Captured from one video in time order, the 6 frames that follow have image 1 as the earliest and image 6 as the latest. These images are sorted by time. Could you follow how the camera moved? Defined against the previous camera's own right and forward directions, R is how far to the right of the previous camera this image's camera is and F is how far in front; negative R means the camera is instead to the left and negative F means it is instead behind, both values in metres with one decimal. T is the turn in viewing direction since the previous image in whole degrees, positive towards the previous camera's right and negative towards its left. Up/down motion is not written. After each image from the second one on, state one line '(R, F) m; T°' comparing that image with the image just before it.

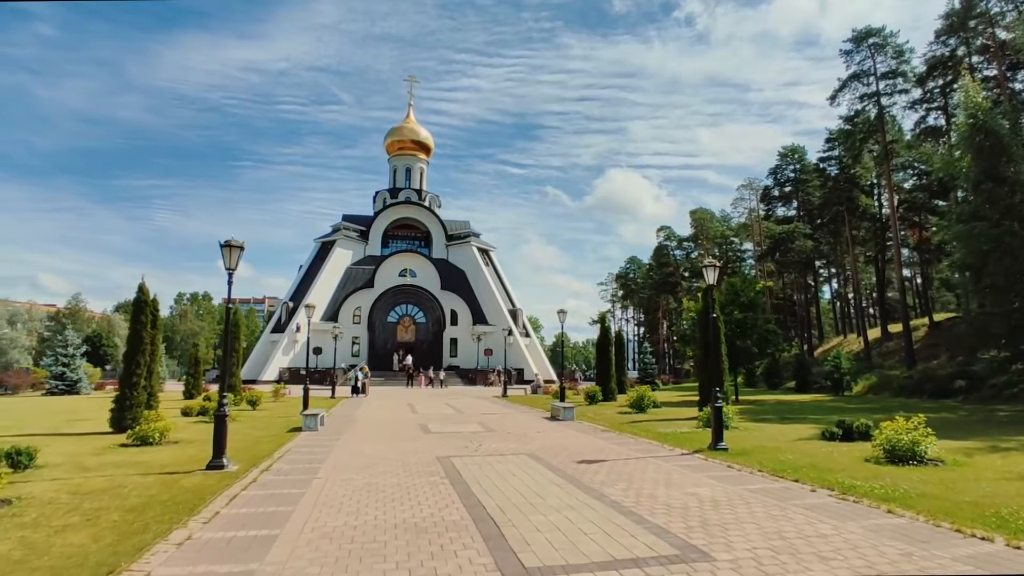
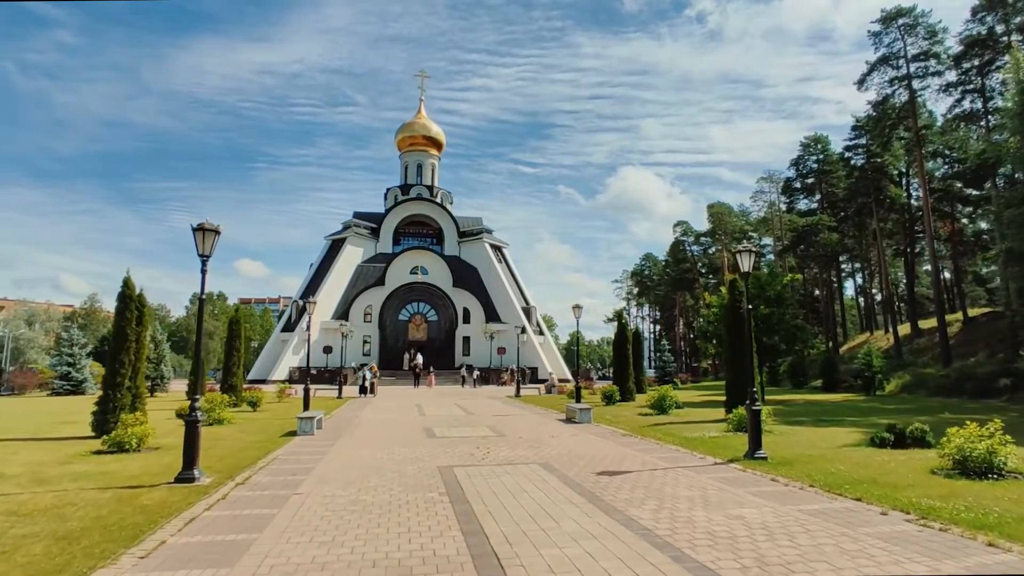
(+0.1, +1.1) m; -1°
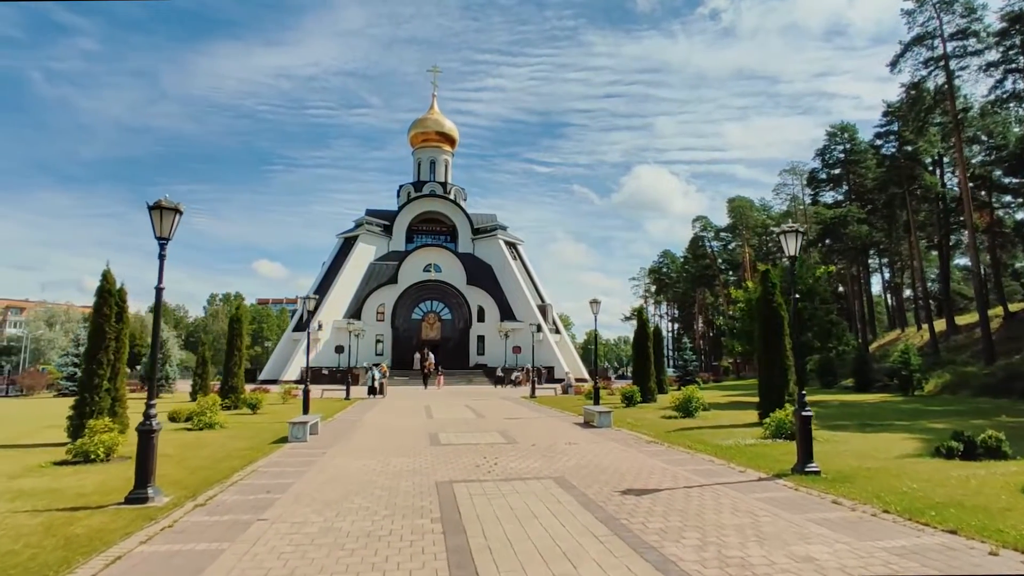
(+0.1, +1.1) m; -1°
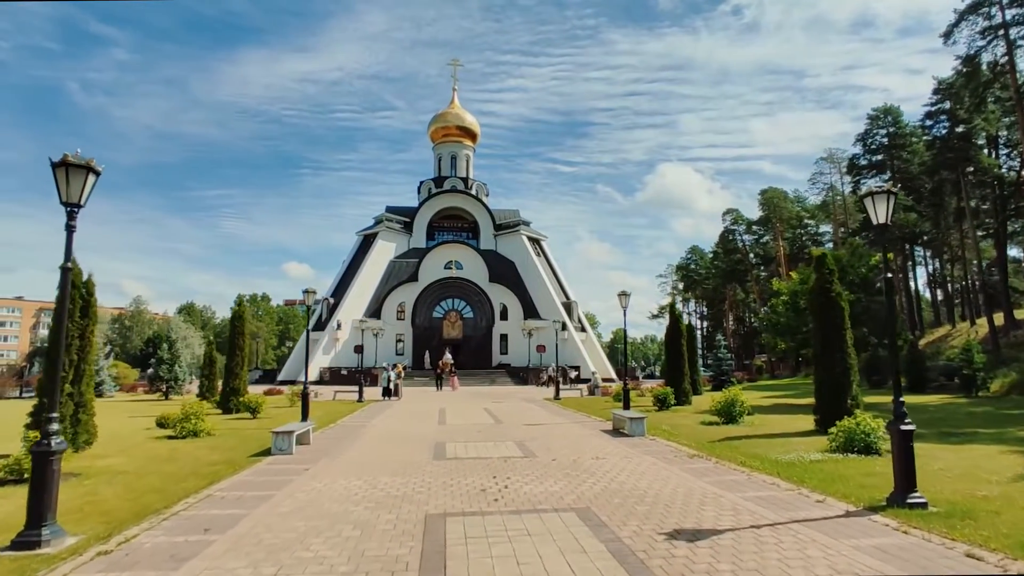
(+0.1, +1.6) m; -2°
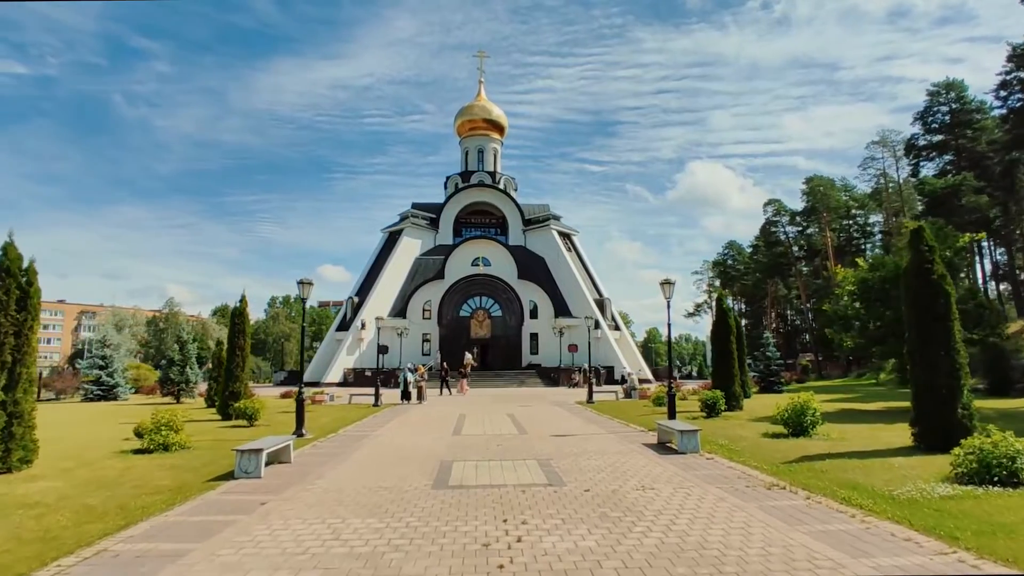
(+0.1, +2.0) m; -3°
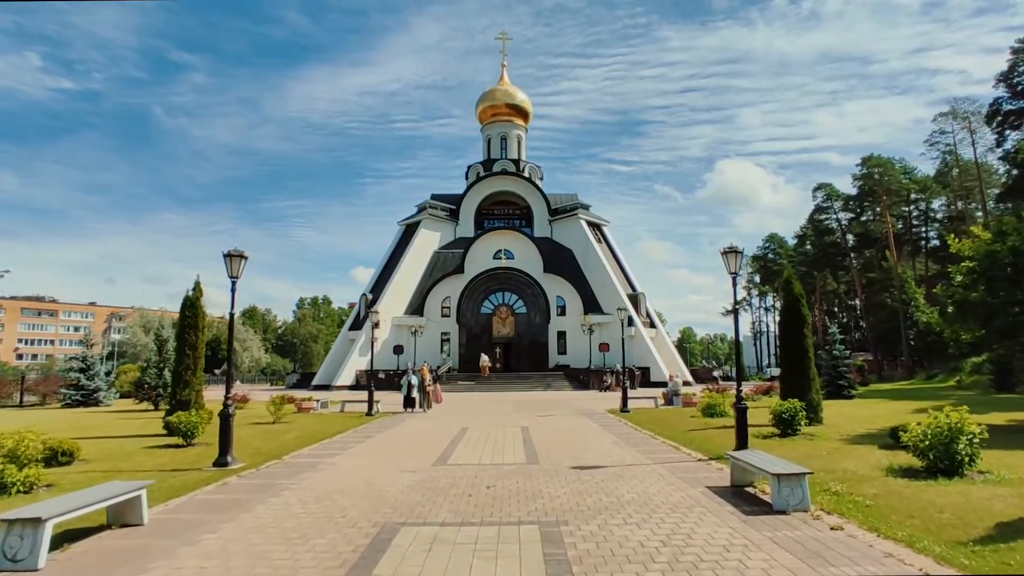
(+0.4, +3.5) m; -3°
